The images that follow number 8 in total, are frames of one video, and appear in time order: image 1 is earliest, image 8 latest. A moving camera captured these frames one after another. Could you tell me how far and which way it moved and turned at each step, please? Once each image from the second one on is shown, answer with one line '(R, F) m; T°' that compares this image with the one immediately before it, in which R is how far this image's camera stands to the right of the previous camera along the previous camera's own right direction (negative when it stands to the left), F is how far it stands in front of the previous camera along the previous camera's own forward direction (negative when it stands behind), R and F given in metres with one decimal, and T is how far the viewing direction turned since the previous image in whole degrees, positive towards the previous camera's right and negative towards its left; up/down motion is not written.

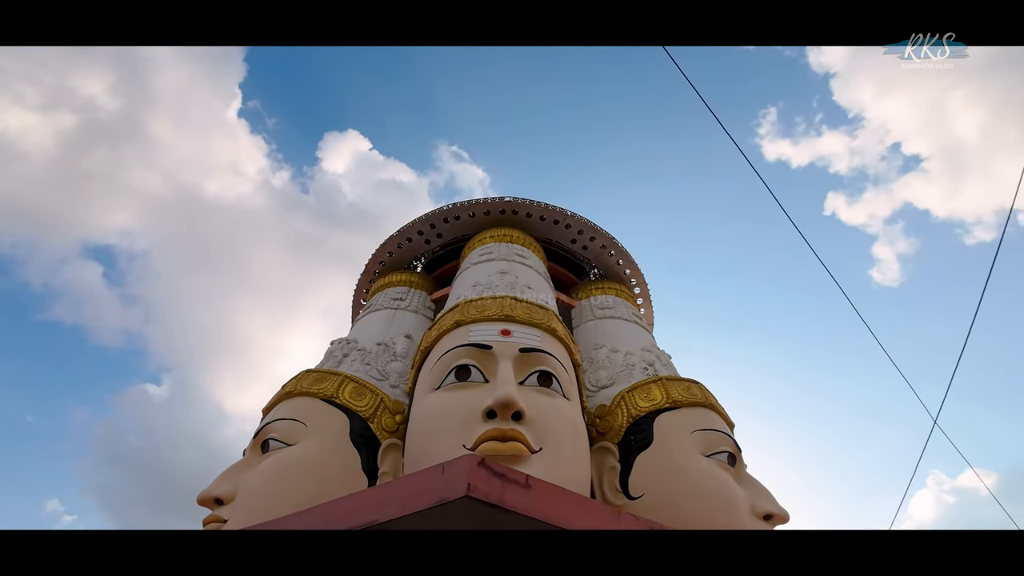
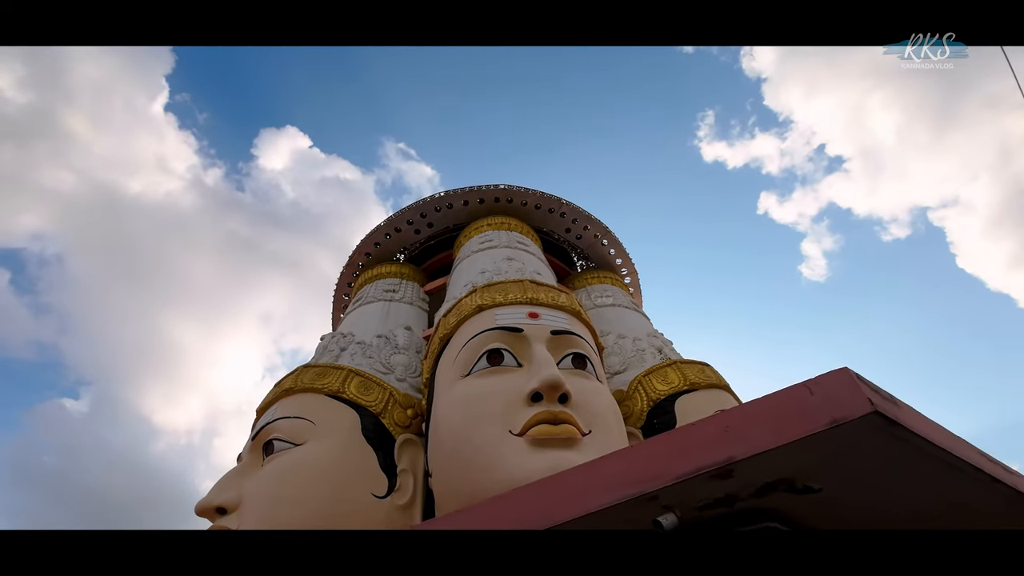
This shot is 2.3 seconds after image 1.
(-1.0, +0.3) m; +6°
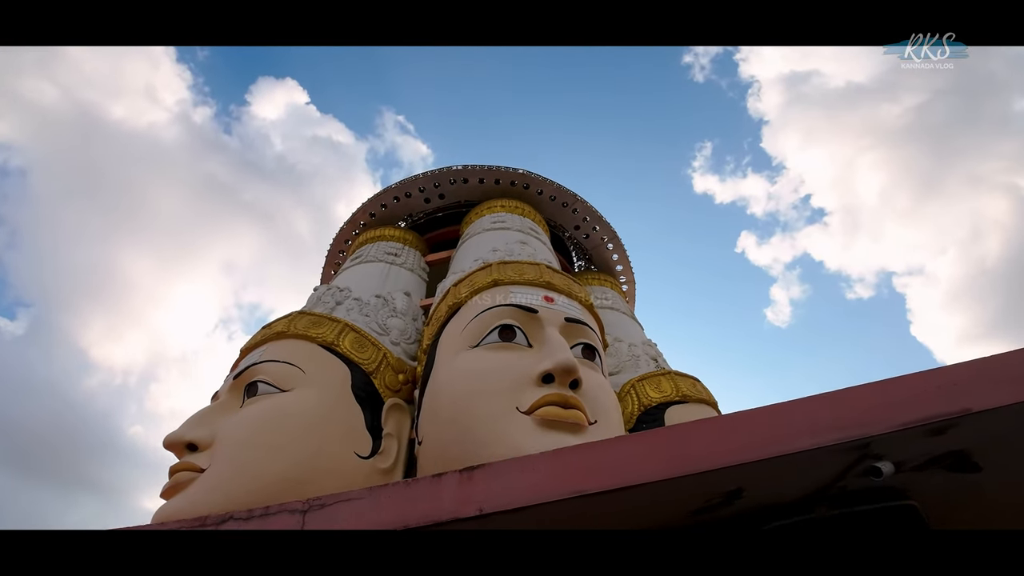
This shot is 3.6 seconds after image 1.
(-0.5, +0.1) m; +3°
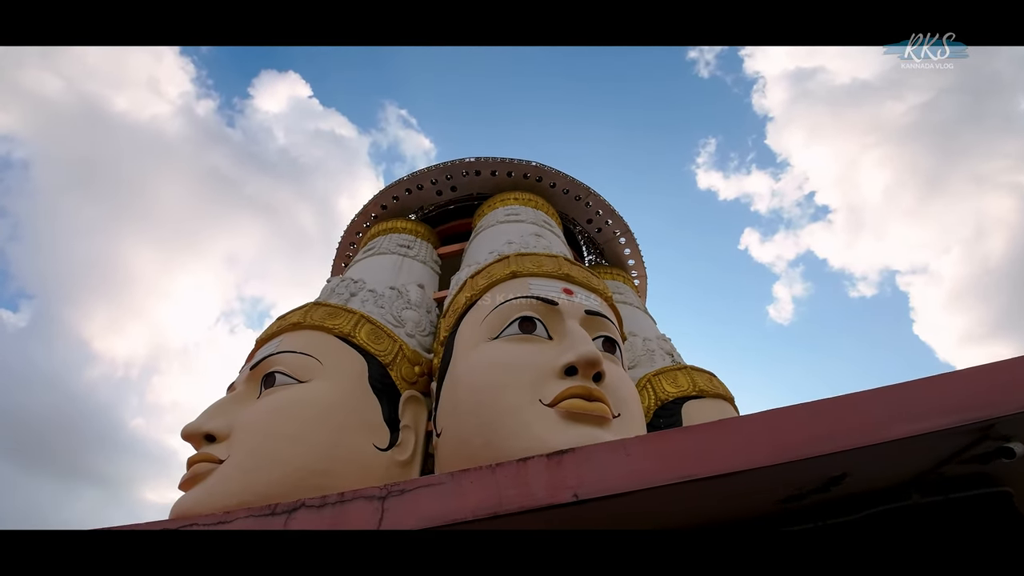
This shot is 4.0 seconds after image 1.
(-0.2, +0.1) m; 0°
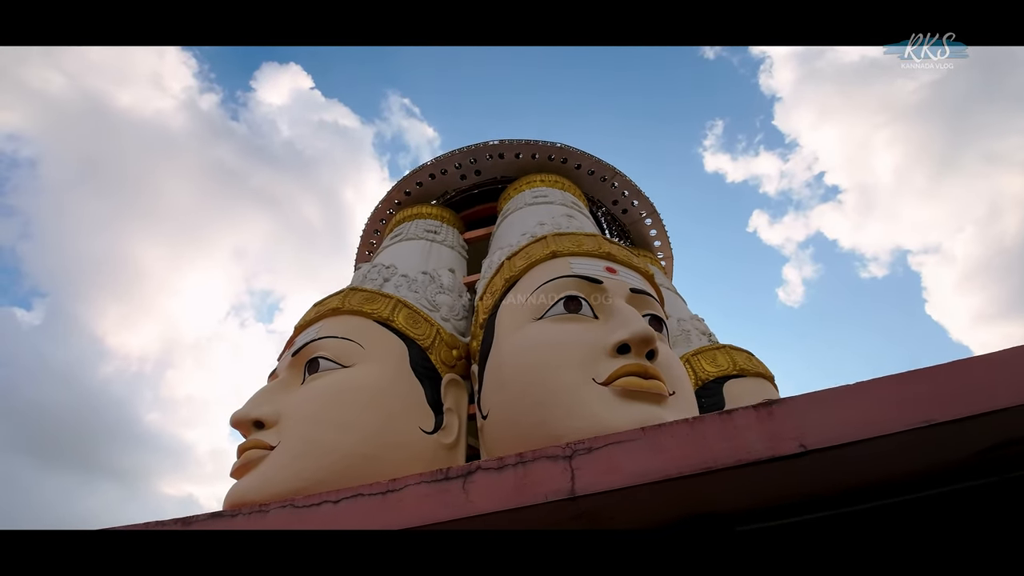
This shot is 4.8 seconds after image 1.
(-0.4, +0.1) m; -1°
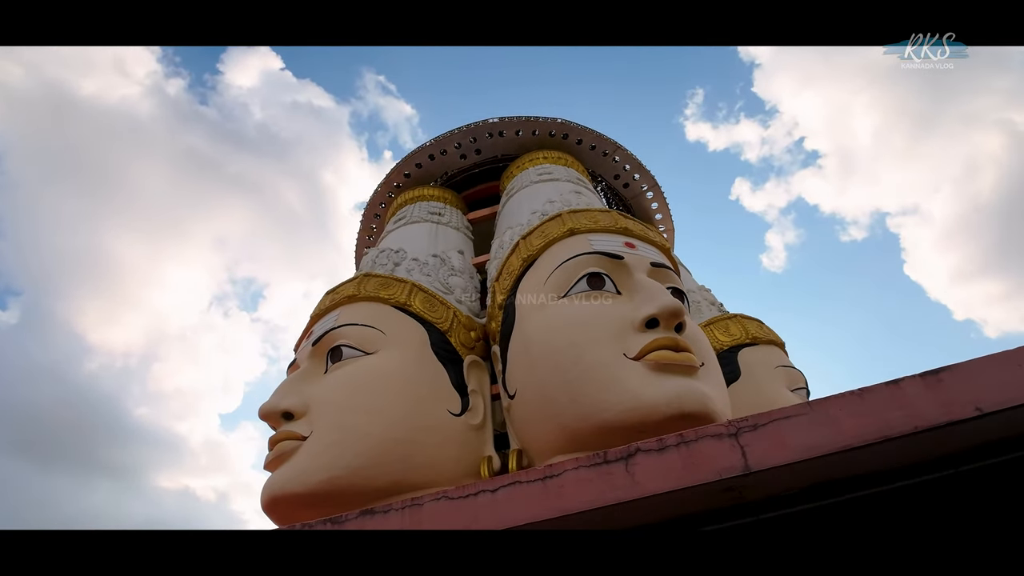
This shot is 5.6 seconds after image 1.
(-0.4, 0.0) m; +1°
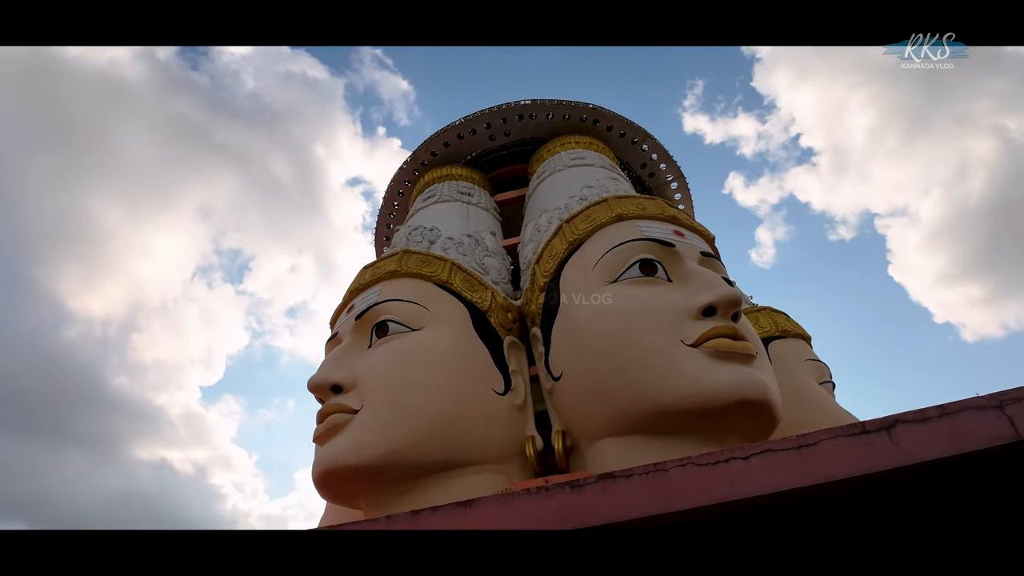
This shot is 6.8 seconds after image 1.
(-0.7, 0.0) m; +1°
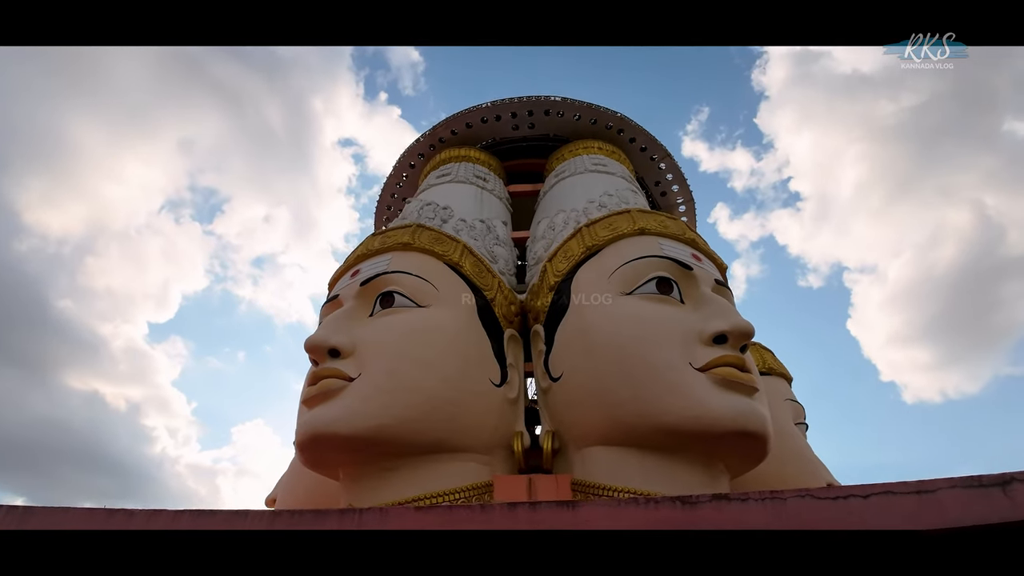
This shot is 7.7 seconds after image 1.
(-0.5, +0.1) m; +3°
